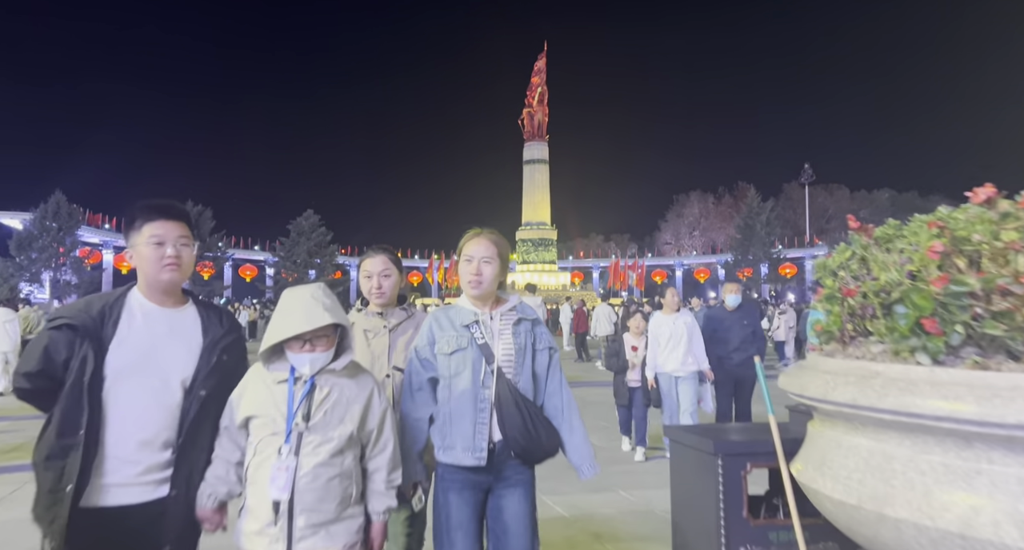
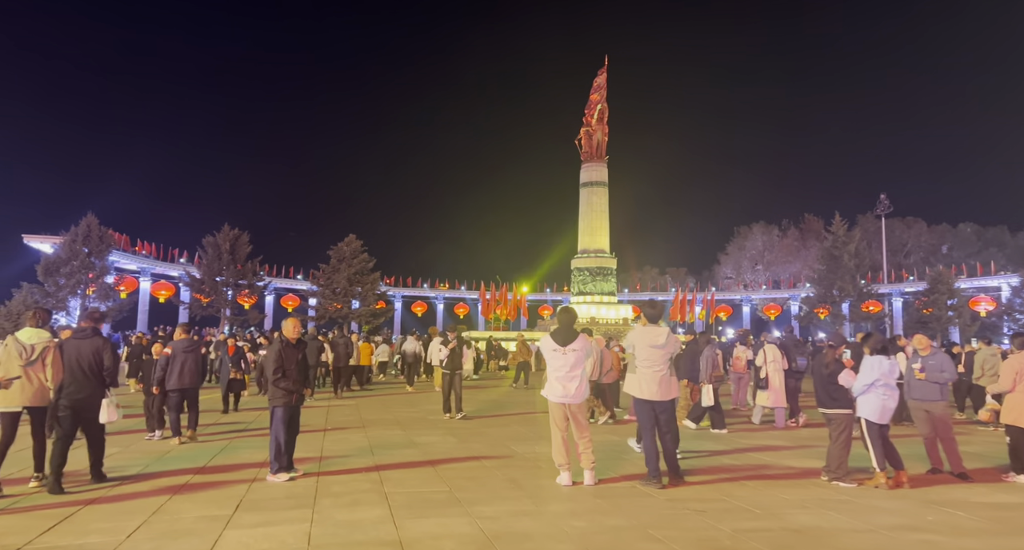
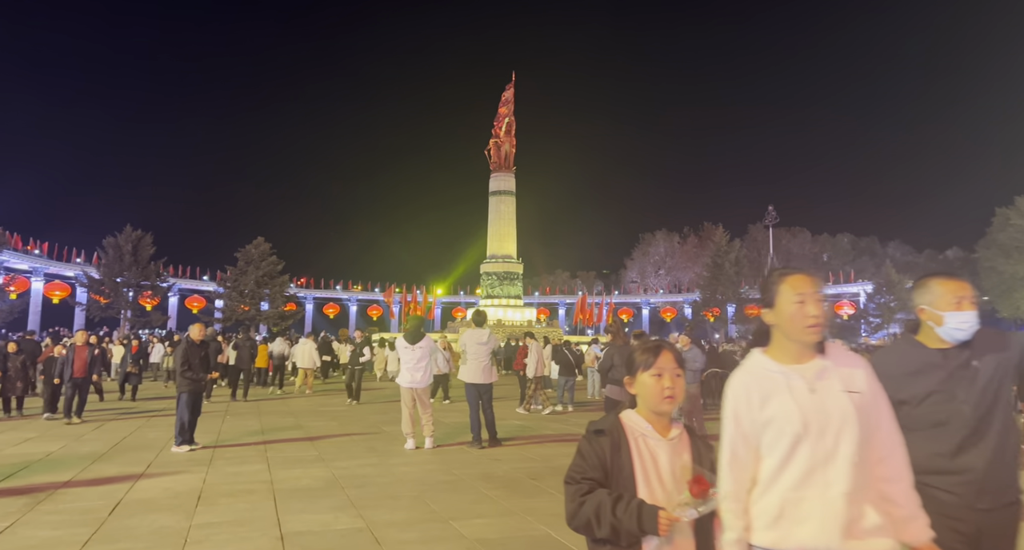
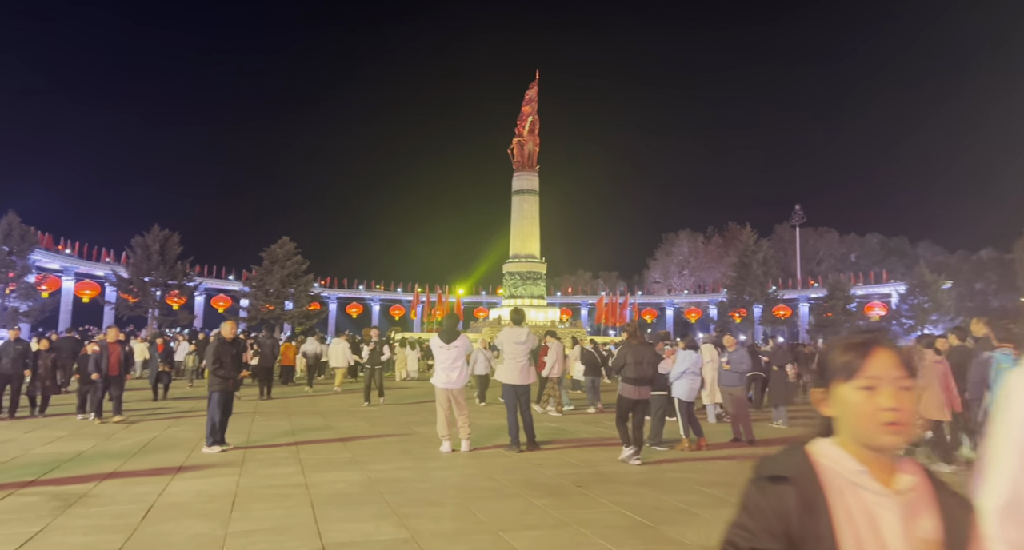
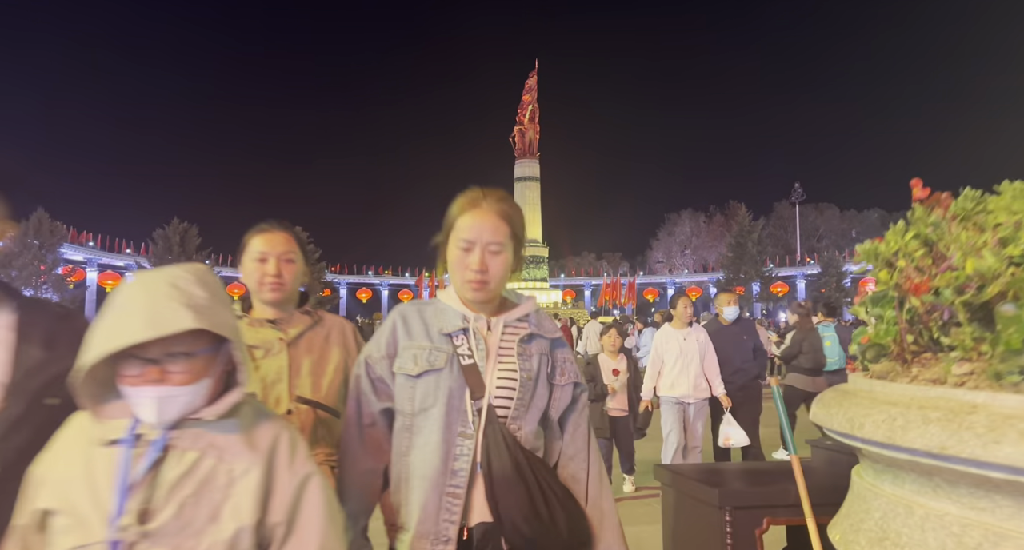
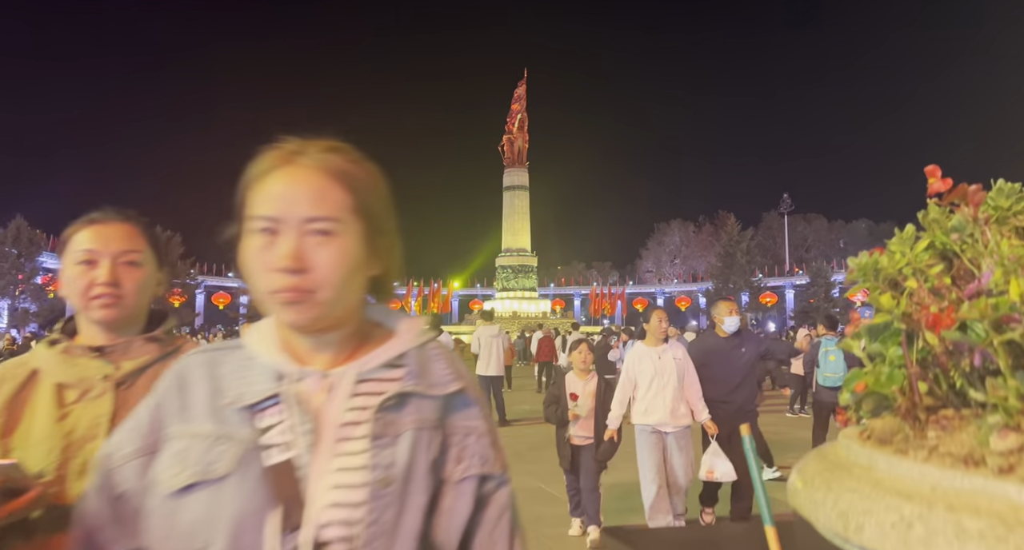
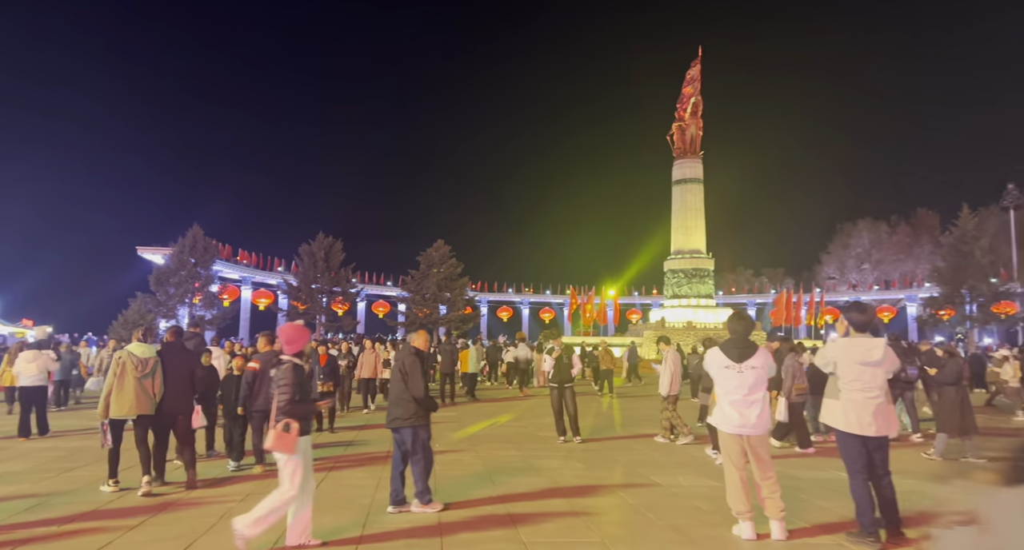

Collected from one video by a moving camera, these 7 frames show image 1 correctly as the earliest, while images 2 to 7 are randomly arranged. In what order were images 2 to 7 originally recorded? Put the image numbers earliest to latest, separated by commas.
5, 6, 3, 4, 2, 7
